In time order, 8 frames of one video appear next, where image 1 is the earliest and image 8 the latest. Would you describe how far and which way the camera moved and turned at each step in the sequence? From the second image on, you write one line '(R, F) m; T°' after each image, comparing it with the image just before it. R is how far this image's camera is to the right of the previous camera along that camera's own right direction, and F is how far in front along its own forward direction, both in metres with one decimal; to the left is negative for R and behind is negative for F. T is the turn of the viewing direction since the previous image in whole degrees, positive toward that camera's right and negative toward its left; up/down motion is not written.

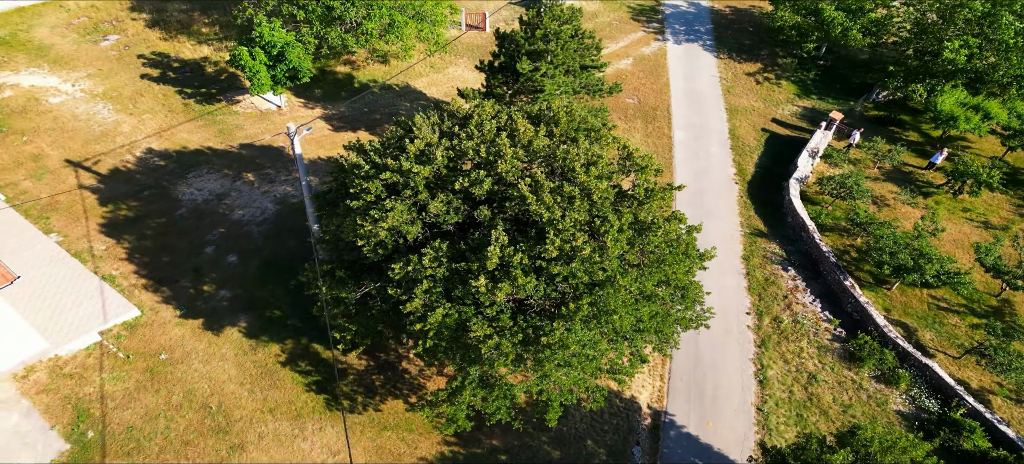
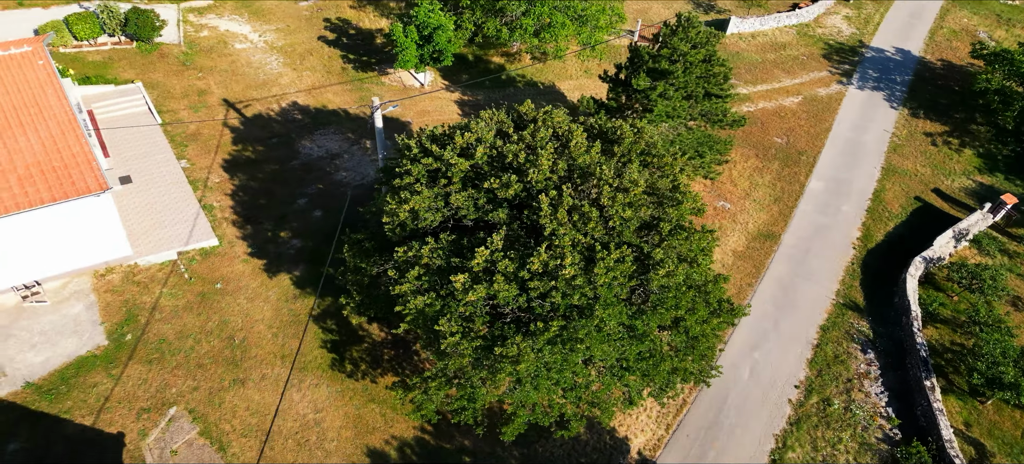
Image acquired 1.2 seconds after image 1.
(+4.8, +0.9) m; -16°
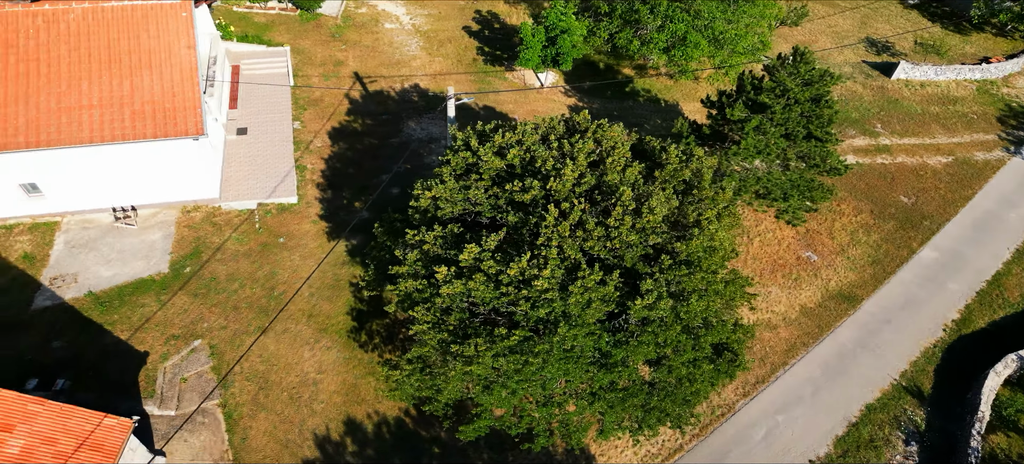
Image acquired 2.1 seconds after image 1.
(+4.2, +0.7) m; -14°
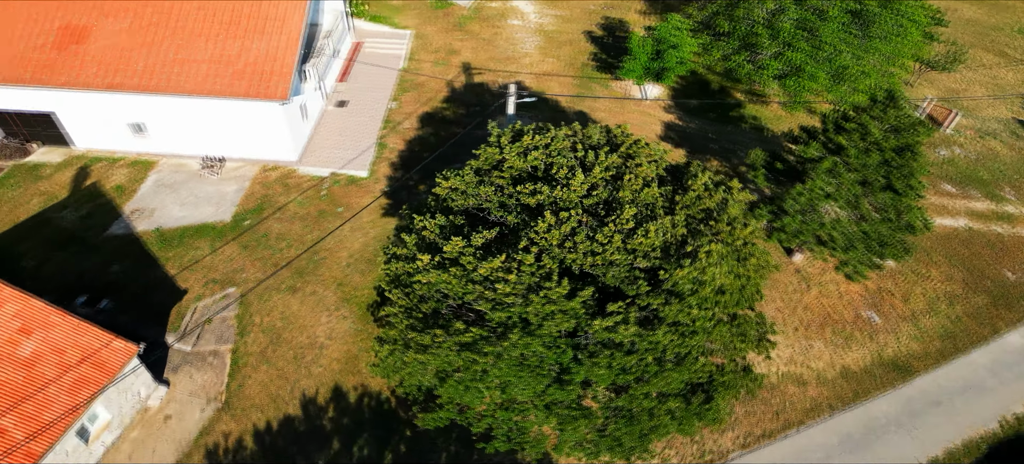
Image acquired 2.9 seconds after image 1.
(+3.8, +0.5) m; -12°
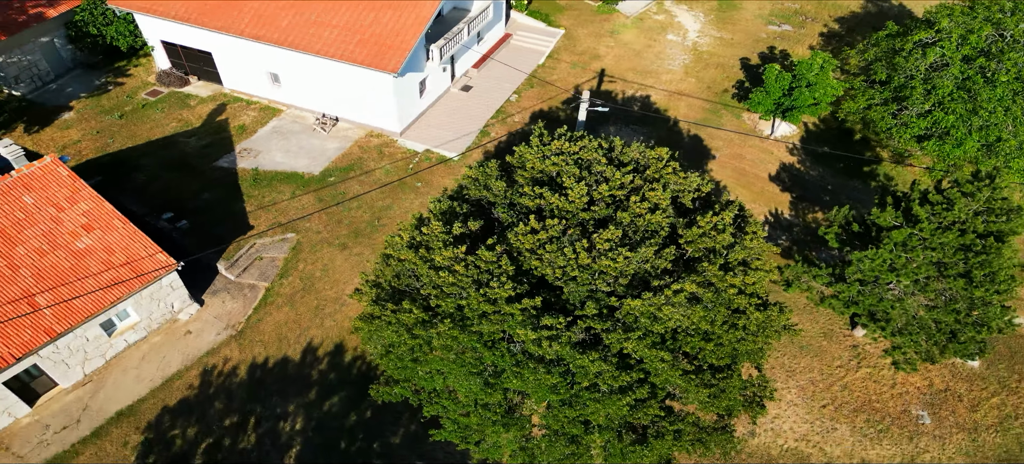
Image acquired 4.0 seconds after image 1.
(+4.9, +0.8) m; -16°
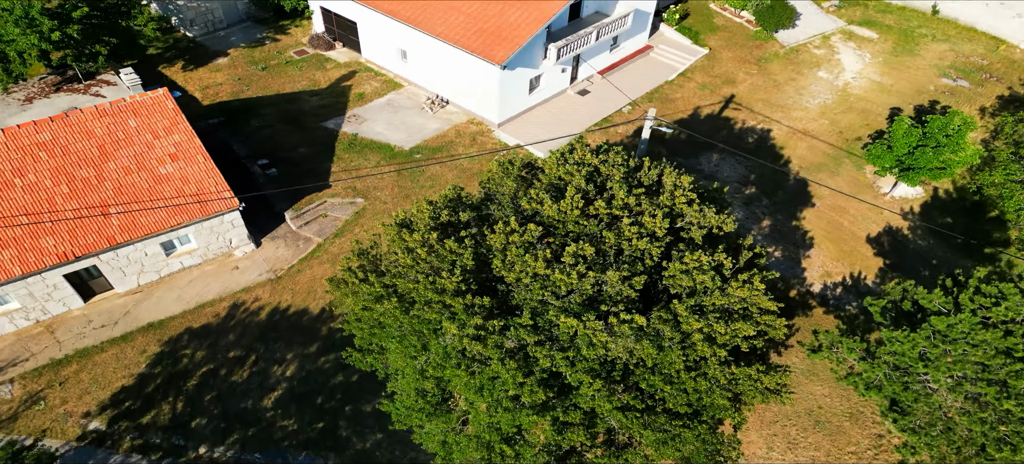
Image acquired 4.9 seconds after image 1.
(+4.6, +0.7) m; -15°
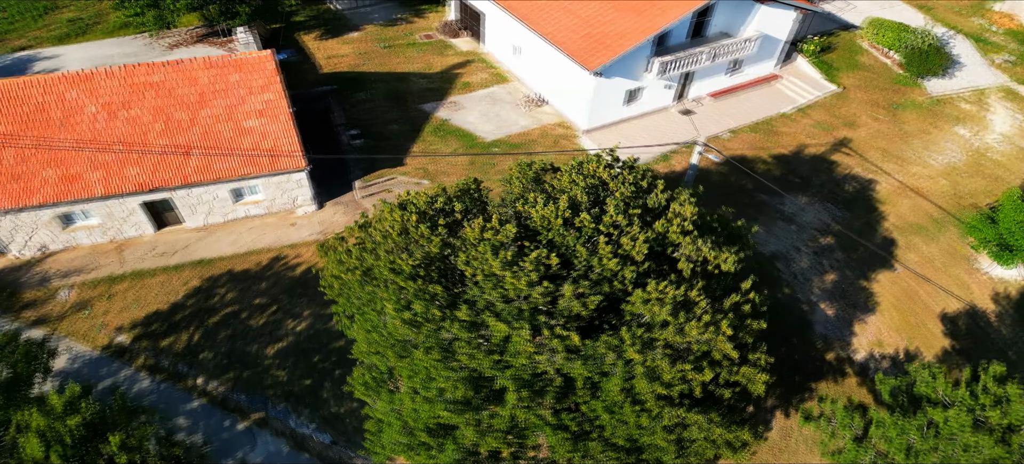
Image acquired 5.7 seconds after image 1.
(+4.2, +0.6) m; -13°
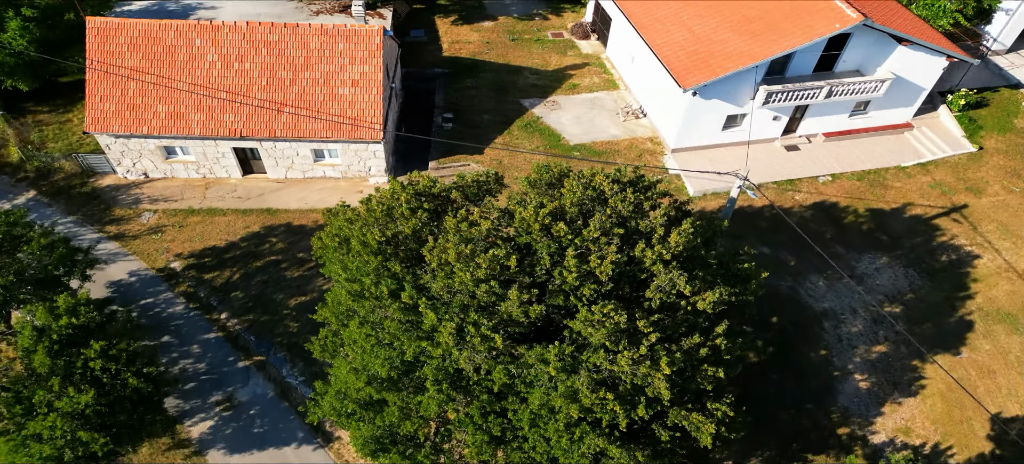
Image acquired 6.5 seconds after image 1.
(+4.3, +0.6) m; -14°
